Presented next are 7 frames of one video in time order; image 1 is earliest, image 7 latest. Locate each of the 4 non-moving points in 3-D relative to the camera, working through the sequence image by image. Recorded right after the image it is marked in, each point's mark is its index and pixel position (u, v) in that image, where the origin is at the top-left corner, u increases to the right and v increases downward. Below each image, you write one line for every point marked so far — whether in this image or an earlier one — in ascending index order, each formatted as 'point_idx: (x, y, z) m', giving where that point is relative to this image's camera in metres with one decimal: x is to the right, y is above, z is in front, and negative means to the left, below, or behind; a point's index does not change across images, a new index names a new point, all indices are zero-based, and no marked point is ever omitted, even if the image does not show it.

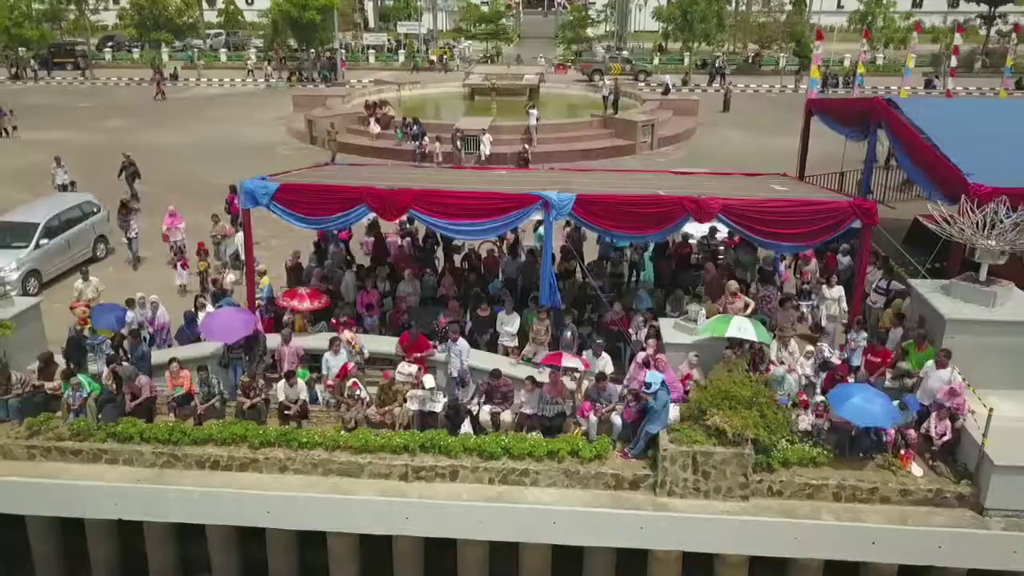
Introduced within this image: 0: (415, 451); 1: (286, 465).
0: (-0.9, -1.6, +8.2) m
1: (-2.2, -1.7, +8.2) m
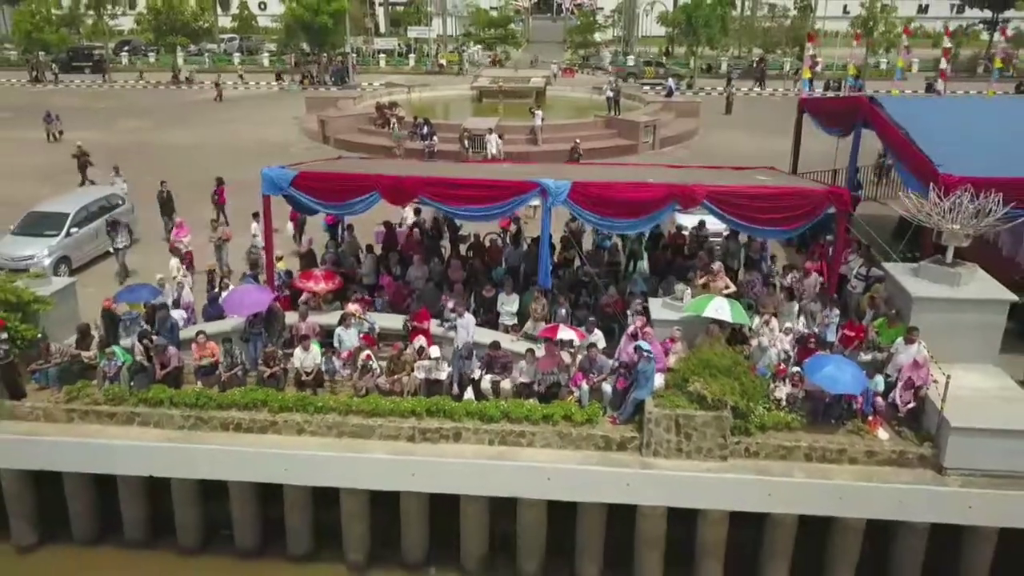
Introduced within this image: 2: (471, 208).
0: (-1.0, -1.3, +8.9) m
1: (-2.2, -1.5, +9.0) m
2: (-0.4, +1.1, +10.9) m
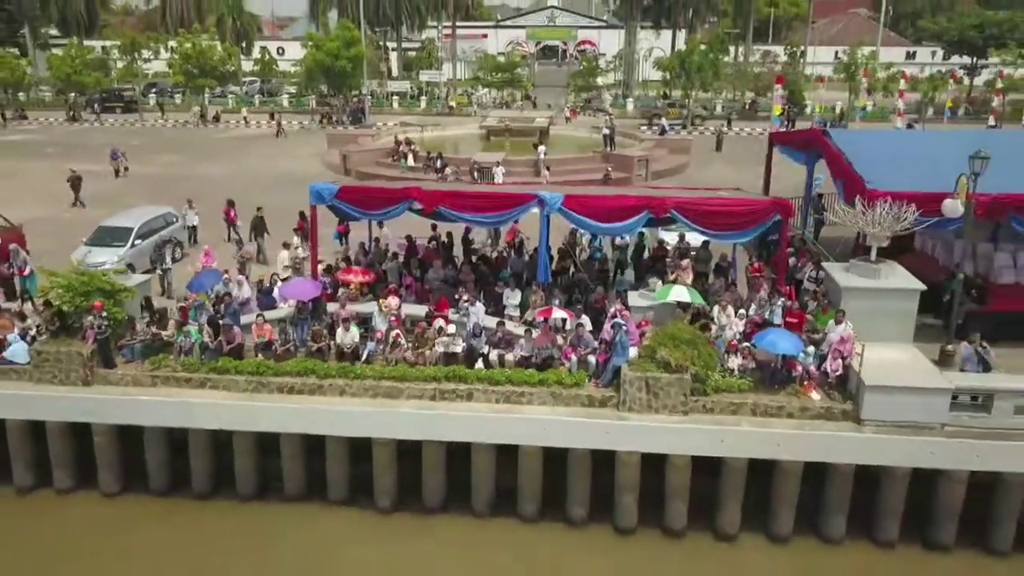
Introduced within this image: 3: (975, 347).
0: (-0.9, -1.2, +11.0) m
1: (-2.2, -1.3, +11.0) m
2: (-0.4, +1.2, +13.1) m
3: (+5.9, -0.7, +11.1) m
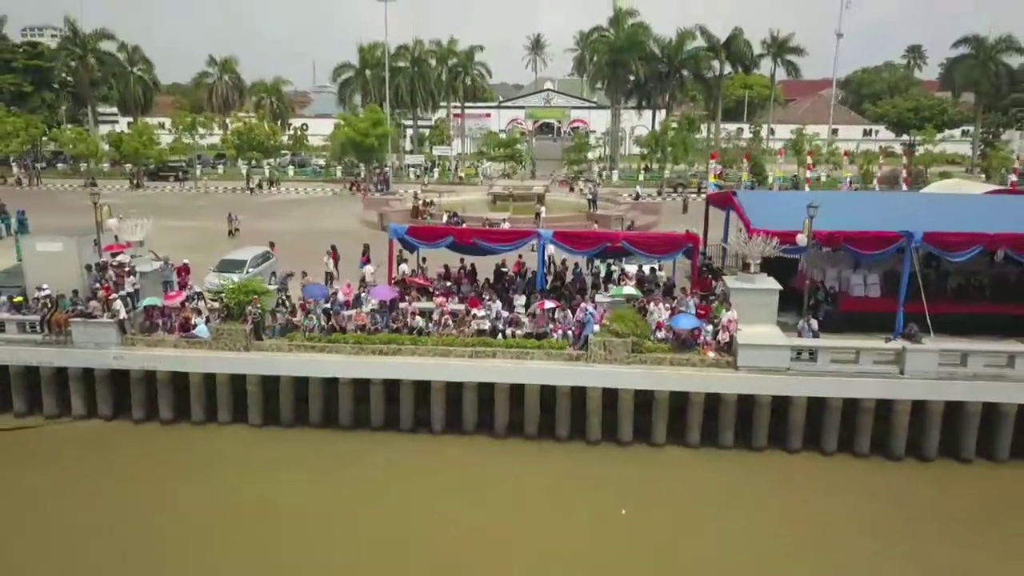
0: (-0.8, -1.2, +17.3) m
1: (-2.0, -1.3, +17.4) m
2: (-0.2, +1.0, +19.6) m
3: (+6.1, -0.7, +17.5) m
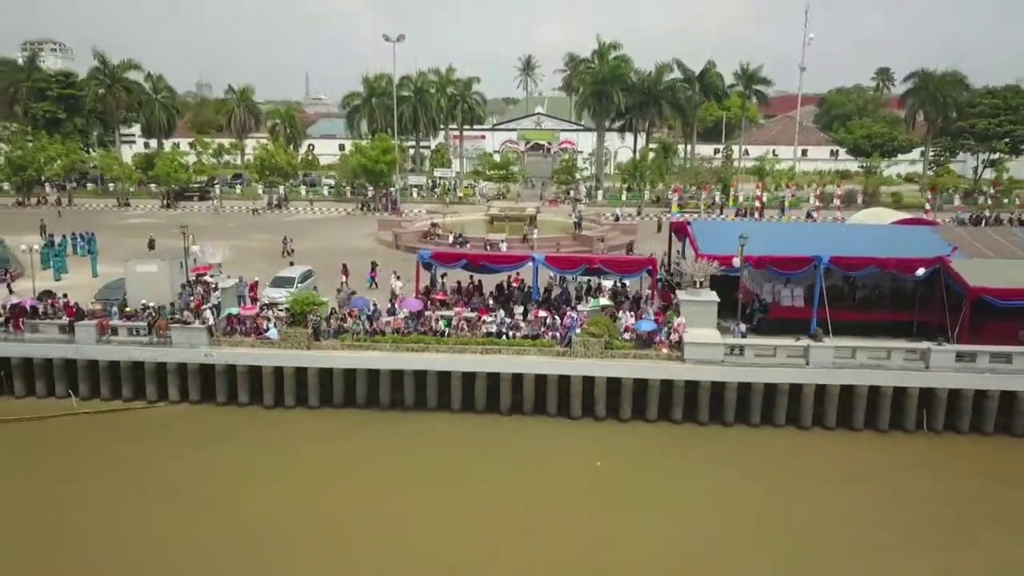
0: (-0.7, -1.5, +22.6) m
1: (-2.0, -1.6, +22.6) m
2: (-0.2, +0.7, +24.9) m
3: (+6.1, -1.0, +22.8) m
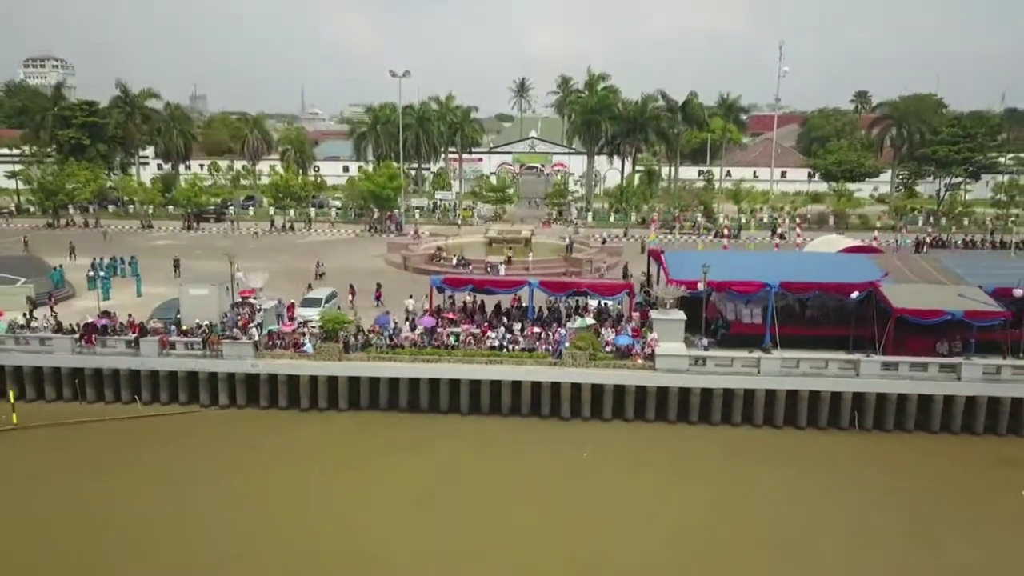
0: (-0.7, -2.2, +26.8) m
1: (-2.0, -2.3, +26.8) m
2: (-0.2, 0.0, +29.1) m
3: (+6.1, -1.7, +27.1) m
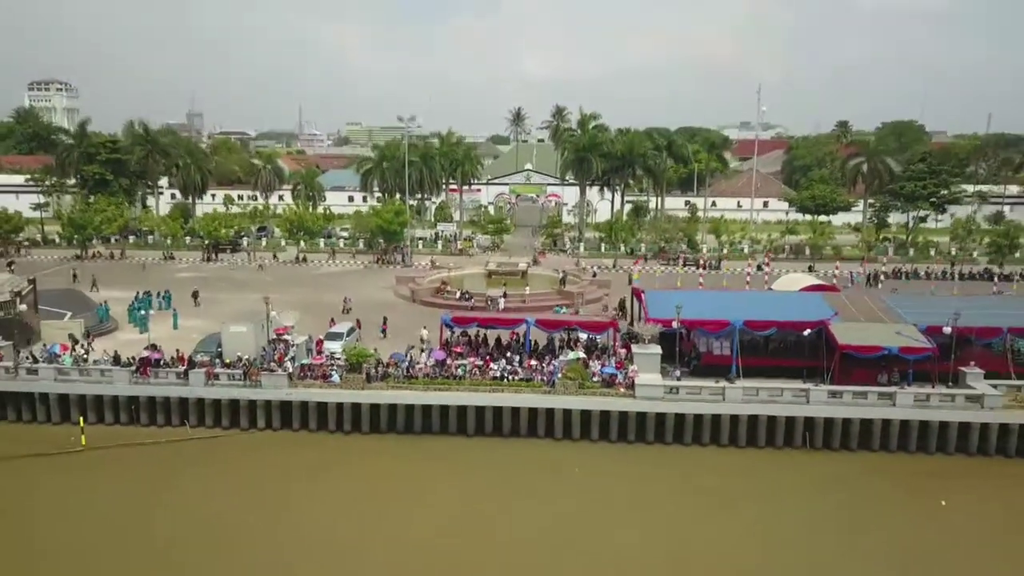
0: (-0.7, -3.6, +31.0) m
1: (-2.0, -3.7, +31.0) m
2: (-0.3, -1.5, +33.4) m
3: (+6.1, -3.1, +31.4) m
